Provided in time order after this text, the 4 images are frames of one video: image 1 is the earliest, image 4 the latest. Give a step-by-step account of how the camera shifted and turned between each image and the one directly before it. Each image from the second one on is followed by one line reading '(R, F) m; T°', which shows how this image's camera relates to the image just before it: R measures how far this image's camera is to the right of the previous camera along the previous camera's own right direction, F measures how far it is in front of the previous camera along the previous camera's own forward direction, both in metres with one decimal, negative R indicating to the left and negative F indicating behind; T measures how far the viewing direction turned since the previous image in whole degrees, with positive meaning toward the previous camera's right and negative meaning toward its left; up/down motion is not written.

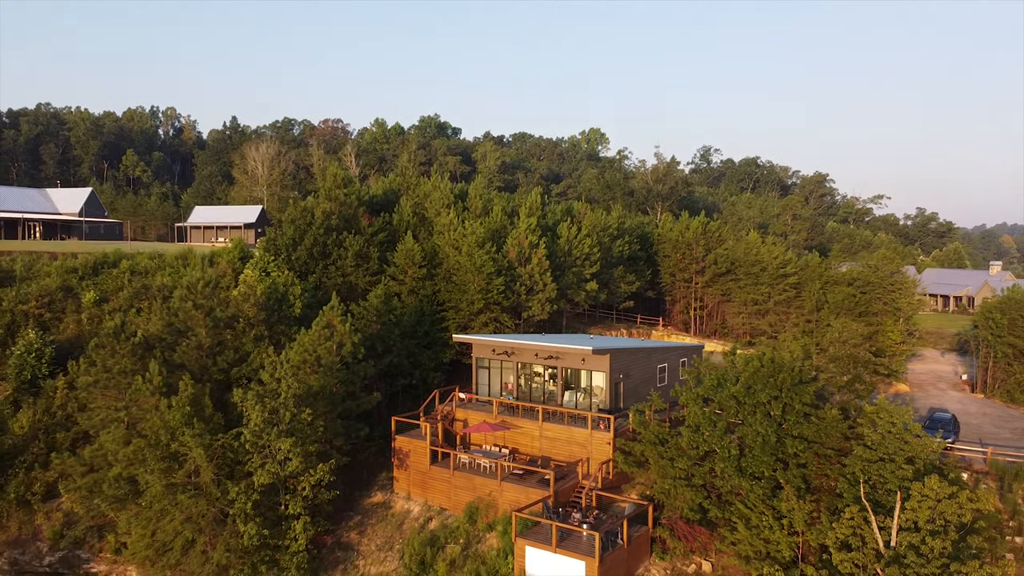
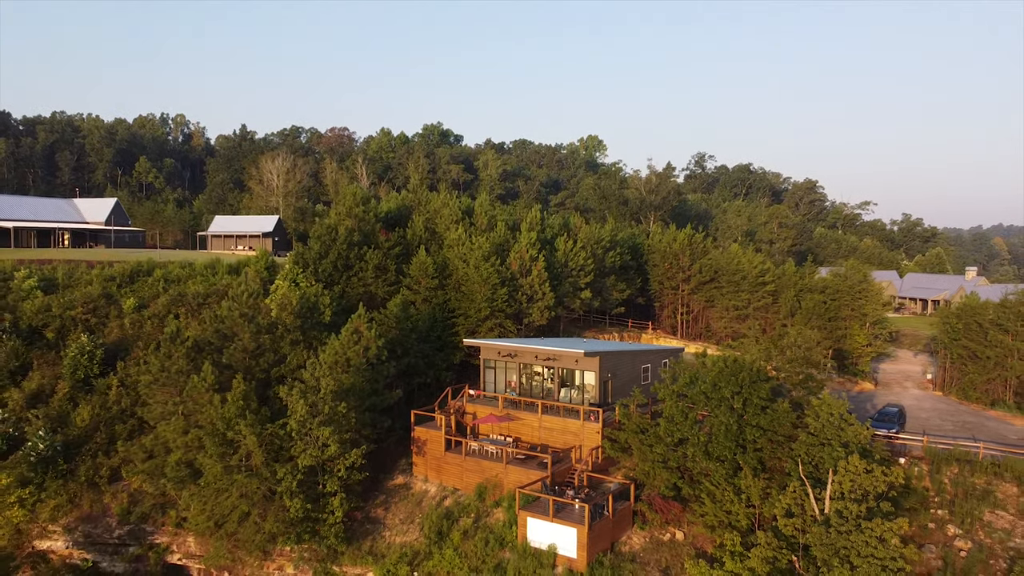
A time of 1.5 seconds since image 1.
(-0.1, -2.7) m; 0°
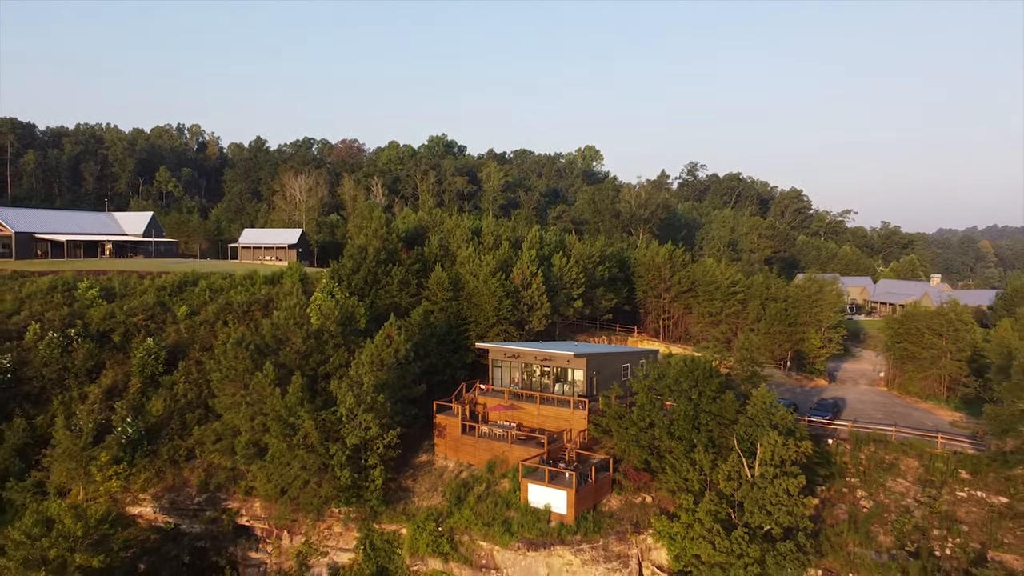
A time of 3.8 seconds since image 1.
(-0.1, -4.4) m; 0°
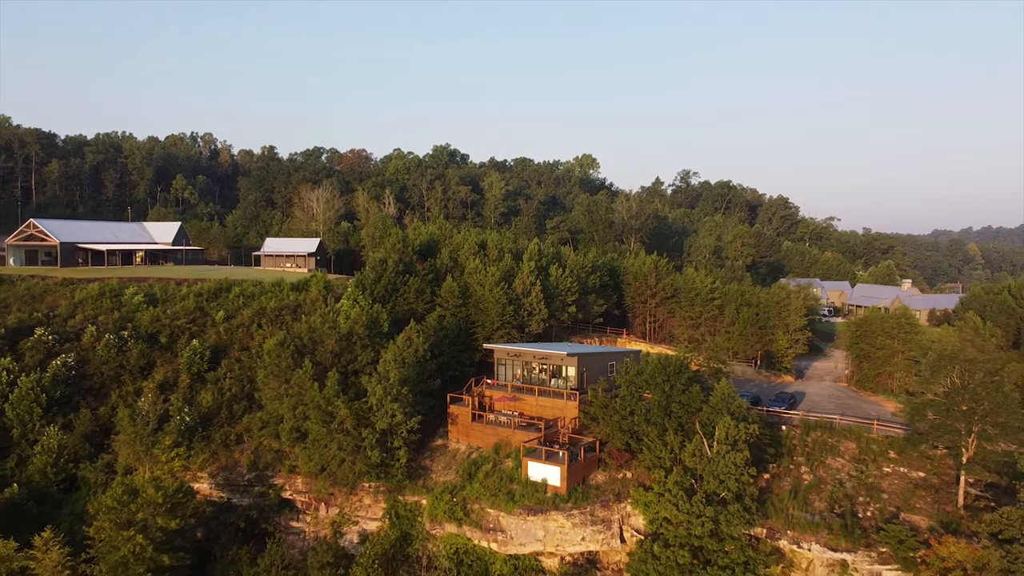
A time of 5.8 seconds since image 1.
(-0.1, -4.2) m; 0°
